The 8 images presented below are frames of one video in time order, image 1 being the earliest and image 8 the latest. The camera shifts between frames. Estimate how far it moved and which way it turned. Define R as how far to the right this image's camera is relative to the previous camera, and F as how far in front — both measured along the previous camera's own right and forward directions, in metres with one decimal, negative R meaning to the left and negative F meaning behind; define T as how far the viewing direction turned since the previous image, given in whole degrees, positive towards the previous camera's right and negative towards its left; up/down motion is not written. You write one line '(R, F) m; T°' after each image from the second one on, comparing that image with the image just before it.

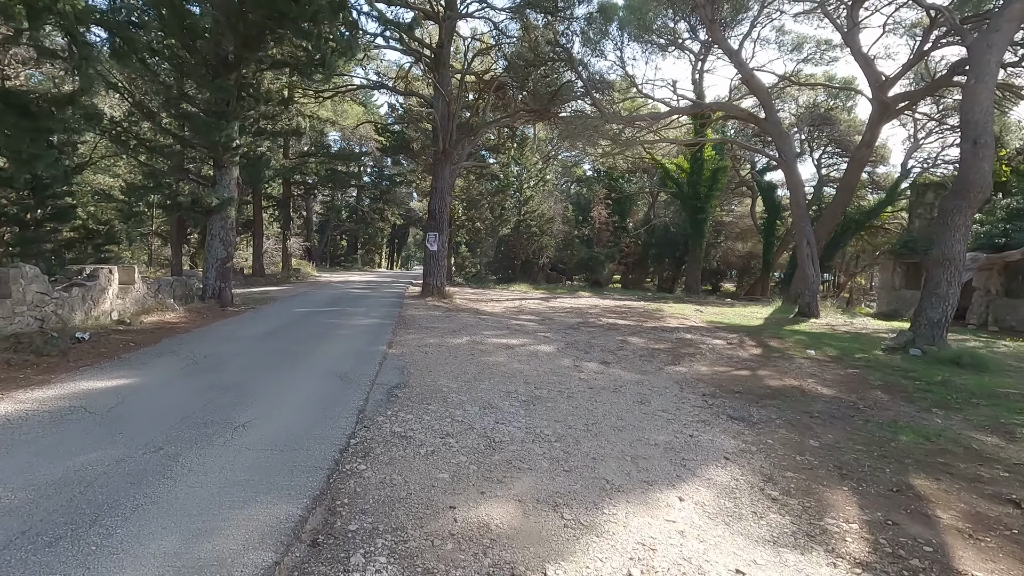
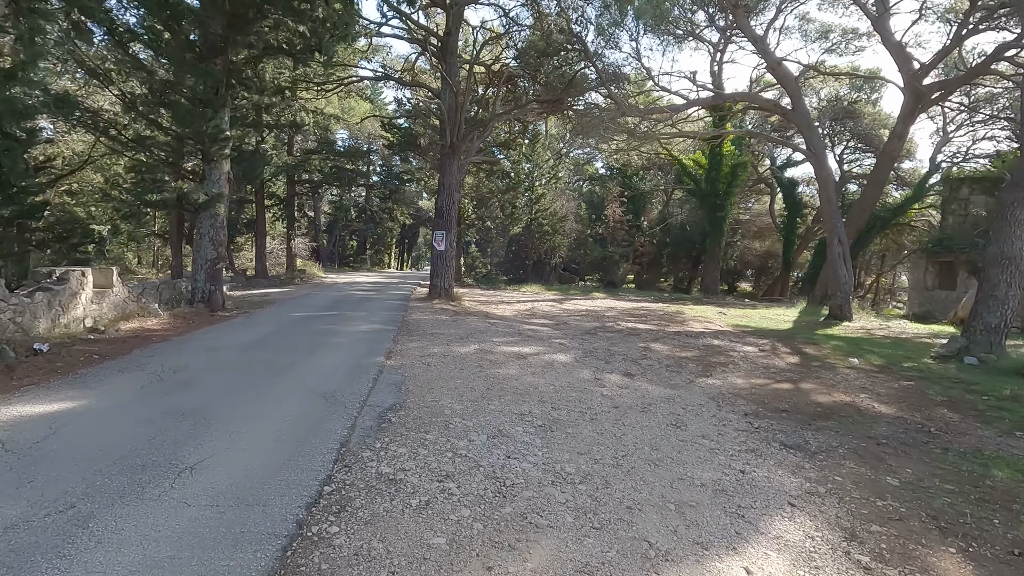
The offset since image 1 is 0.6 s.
(0.0, +0.9) m; -1°
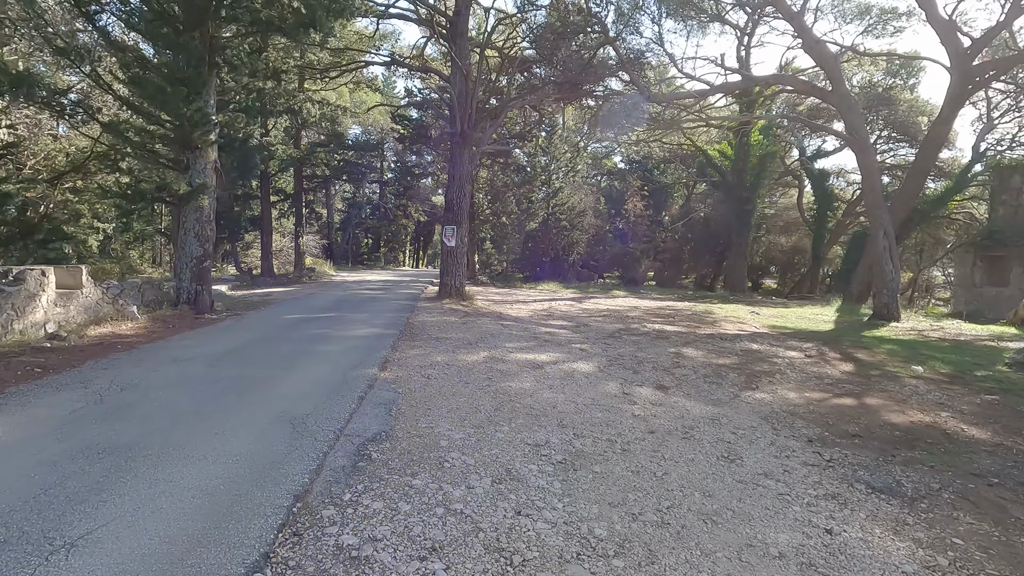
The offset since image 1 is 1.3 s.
(0.0, +1.1) m; -2°
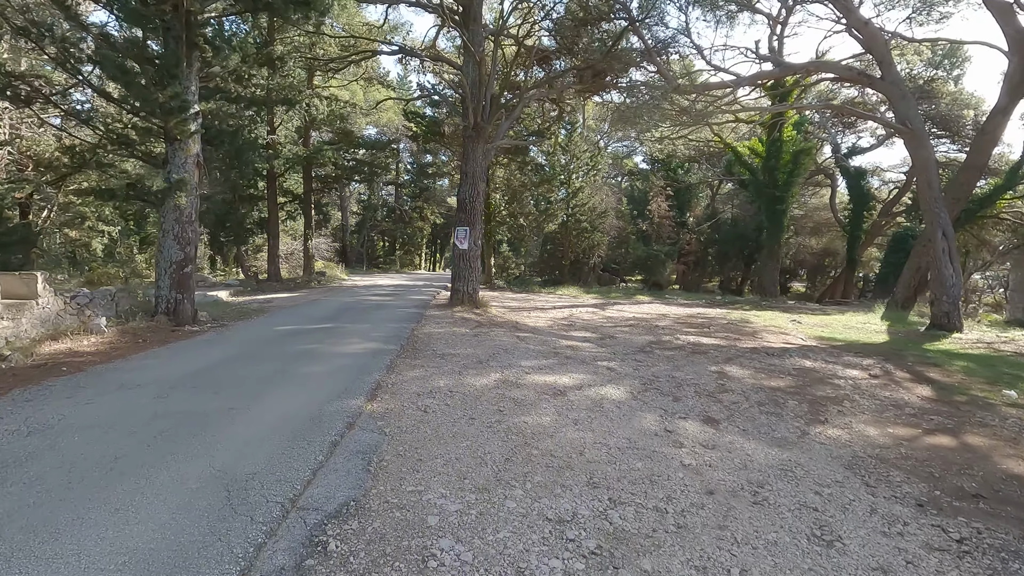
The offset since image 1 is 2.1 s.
(0.0, +1.2) m; -2°
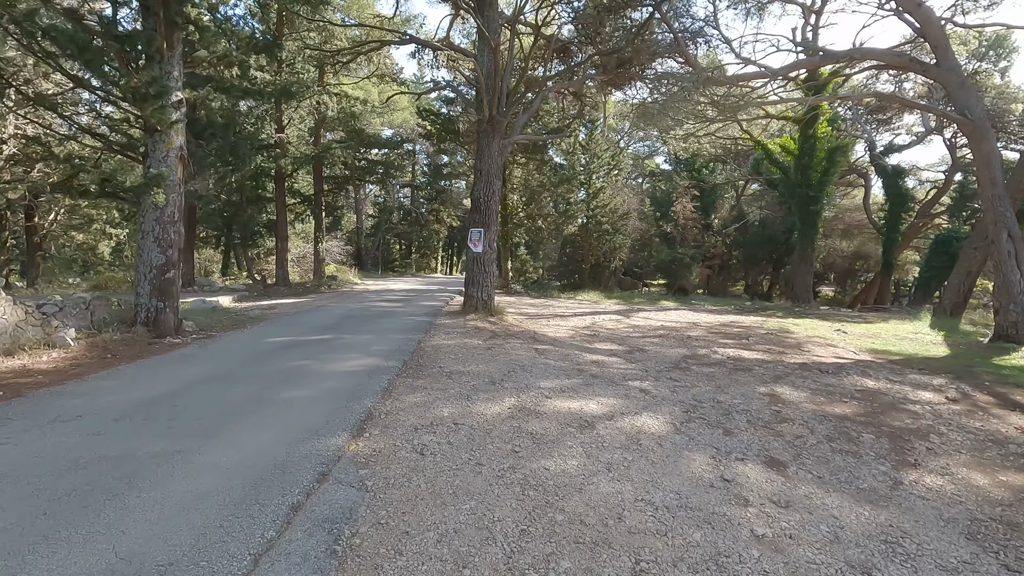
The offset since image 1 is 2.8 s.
(0.0, +1.0) m; -2°
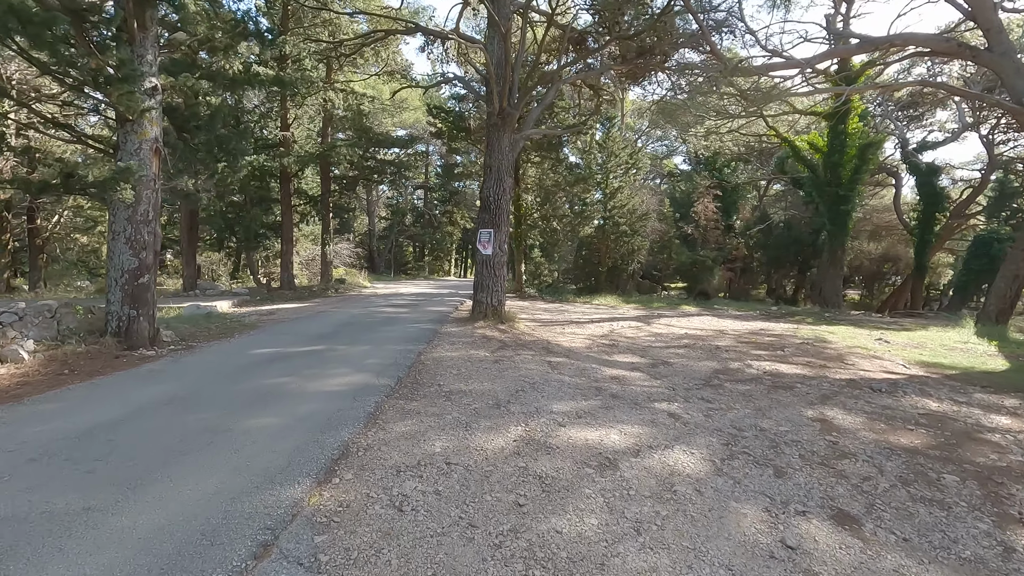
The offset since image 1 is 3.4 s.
(+0.1, +0.9) m; -2°
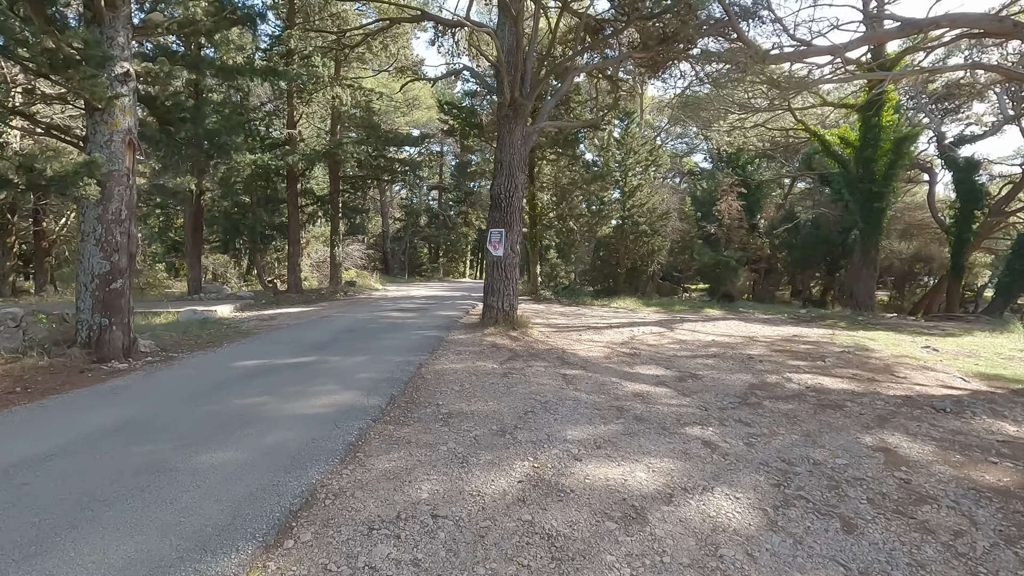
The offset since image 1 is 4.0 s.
(+0.1, +0.8) m; -2°
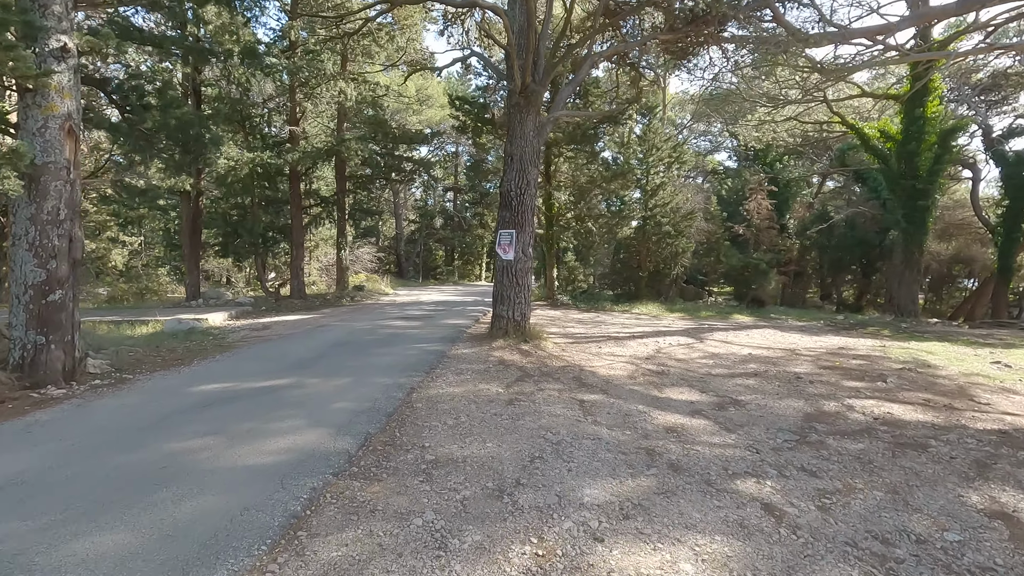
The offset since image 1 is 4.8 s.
(+0.1, +1.1) m; -2°
